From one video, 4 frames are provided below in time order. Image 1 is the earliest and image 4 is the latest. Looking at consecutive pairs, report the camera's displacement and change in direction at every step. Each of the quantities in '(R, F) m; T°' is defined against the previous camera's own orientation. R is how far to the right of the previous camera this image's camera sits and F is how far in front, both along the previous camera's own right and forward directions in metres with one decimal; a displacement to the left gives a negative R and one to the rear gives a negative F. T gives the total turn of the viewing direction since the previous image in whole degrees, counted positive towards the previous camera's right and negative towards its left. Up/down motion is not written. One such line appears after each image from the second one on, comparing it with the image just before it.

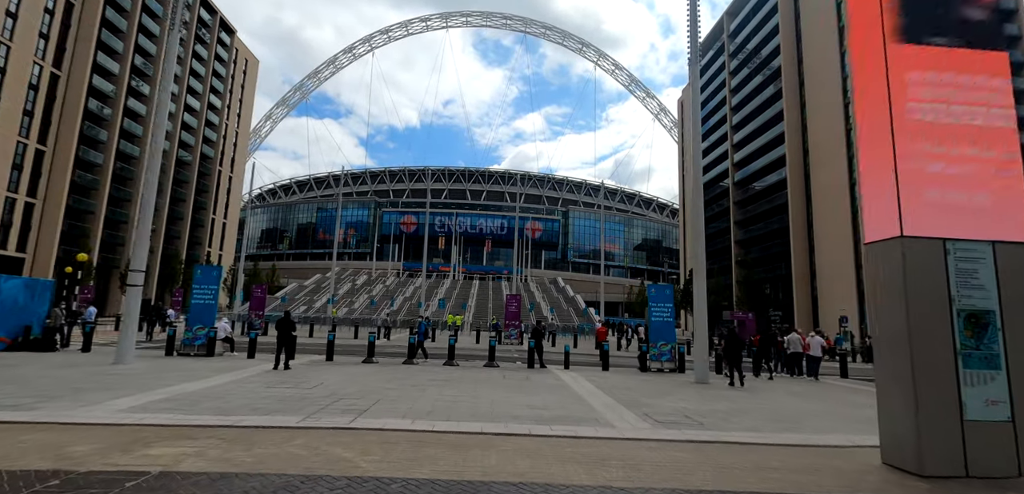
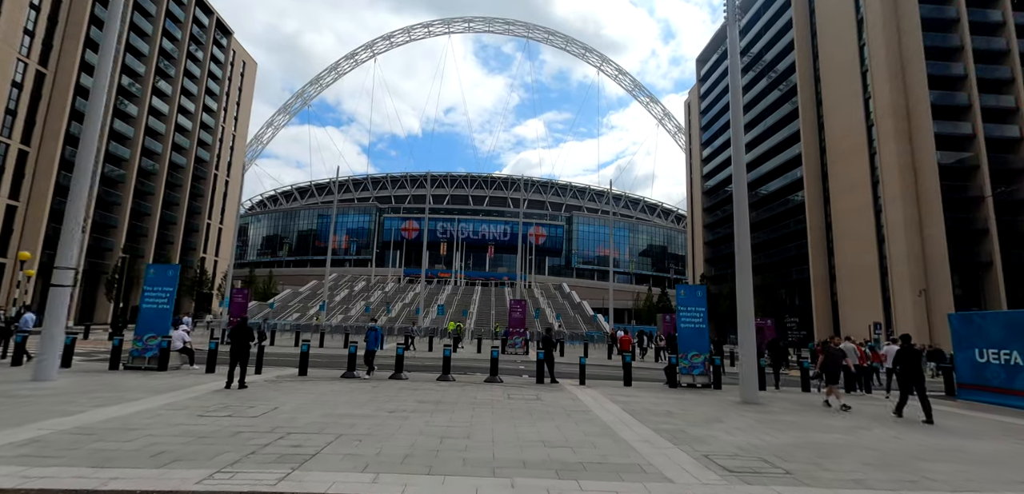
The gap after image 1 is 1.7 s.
(-0.1, +2.4) m; 0°
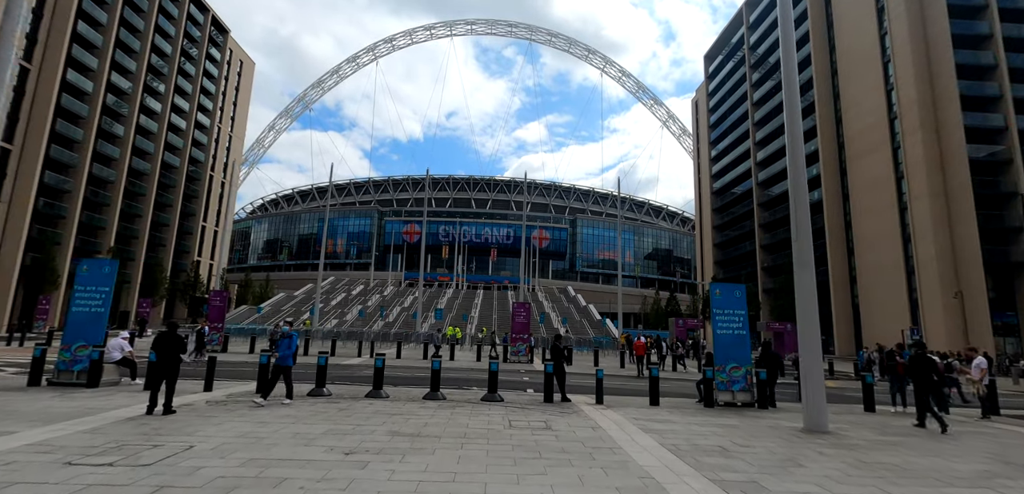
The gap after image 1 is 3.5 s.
(0.0, +2.3) m; 0°
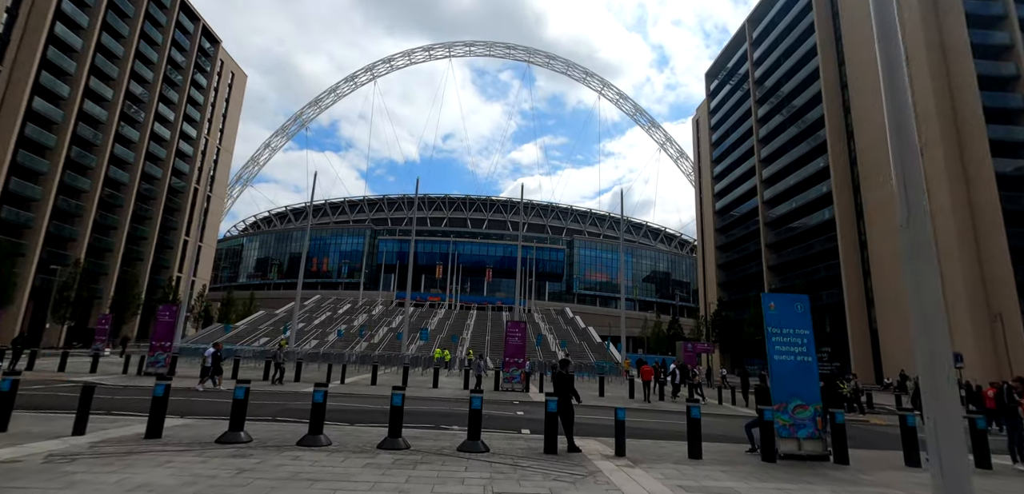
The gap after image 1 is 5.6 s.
(+0.1, +2.9) m; 0°
